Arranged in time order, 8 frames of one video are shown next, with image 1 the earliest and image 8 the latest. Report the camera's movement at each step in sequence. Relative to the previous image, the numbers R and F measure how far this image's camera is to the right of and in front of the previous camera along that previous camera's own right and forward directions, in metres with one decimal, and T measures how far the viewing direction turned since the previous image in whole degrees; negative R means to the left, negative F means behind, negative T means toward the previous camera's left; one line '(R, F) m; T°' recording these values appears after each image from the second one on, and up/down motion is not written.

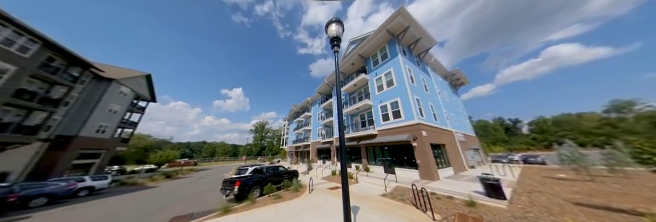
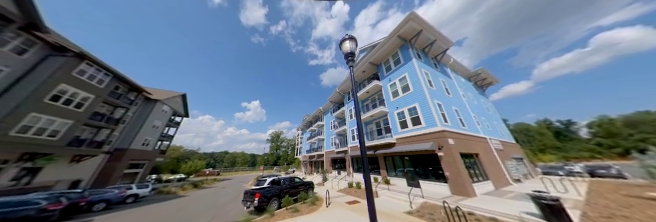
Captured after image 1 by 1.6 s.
(0.0, +0.1) m; -6°
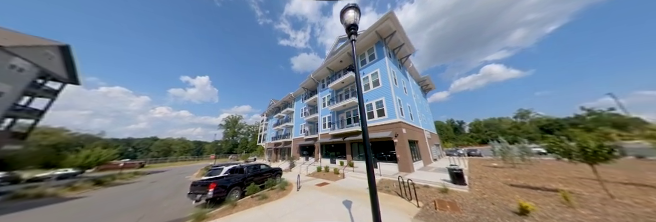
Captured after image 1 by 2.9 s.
(-0.9, +0.2) m; +16°
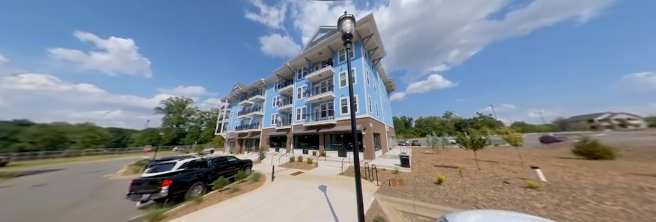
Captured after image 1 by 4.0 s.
(-0.8, -0.3) m; +14°
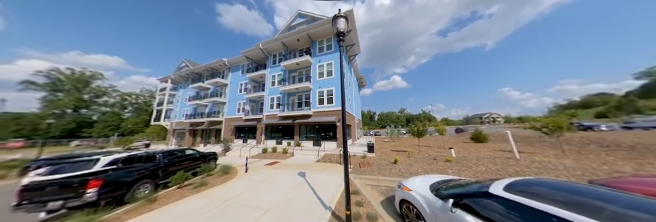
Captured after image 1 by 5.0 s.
(-0.9, -0.2) m; +14°
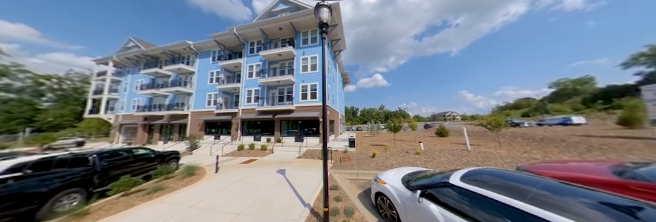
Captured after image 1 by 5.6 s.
(0.0, +0.3) m; +8°
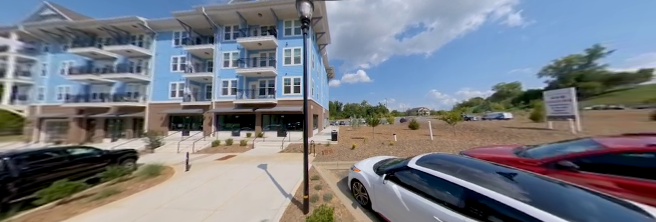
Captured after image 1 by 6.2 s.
(+0.1, -0.1) m; +7°
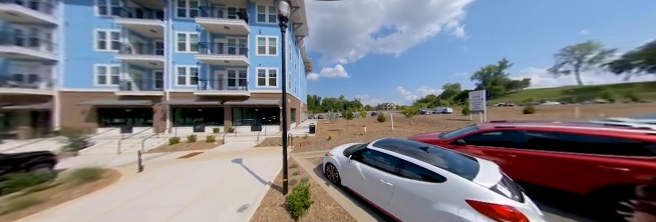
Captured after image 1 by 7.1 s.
(0.0, -0.3) m; +10°
